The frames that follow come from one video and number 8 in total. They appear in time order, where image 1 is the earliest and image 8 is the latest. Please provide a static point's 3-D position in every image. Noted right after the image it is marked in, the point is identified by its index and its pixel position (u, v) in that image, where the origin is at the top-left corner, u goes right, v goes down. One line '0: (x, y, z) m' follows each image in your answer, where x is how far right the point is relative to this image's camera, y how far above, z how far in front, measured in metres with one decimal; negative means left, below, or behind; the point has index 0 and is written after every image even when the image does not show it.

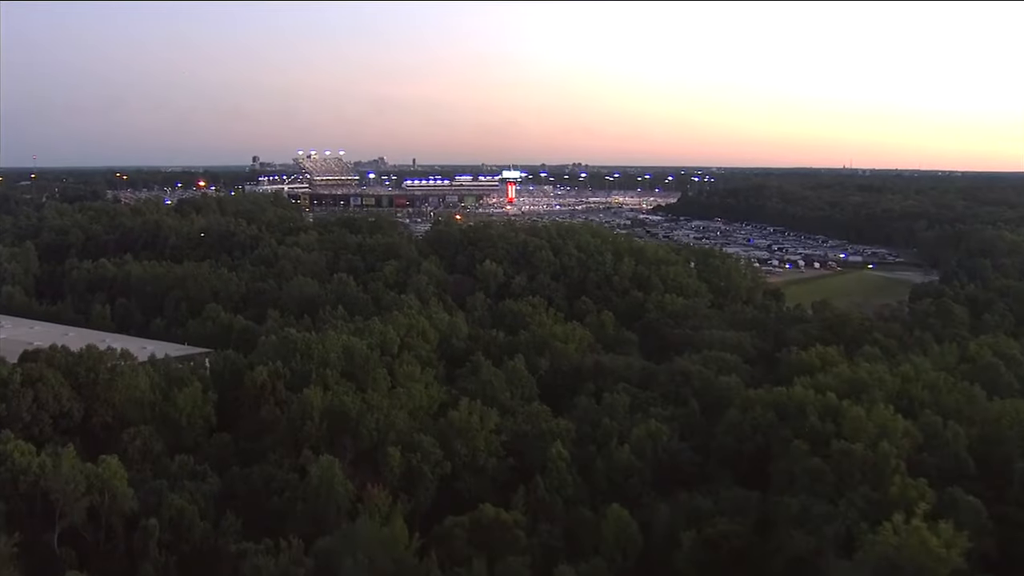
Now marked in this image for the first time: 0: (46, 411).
0: (-10.1, -2.7, +16.3) m
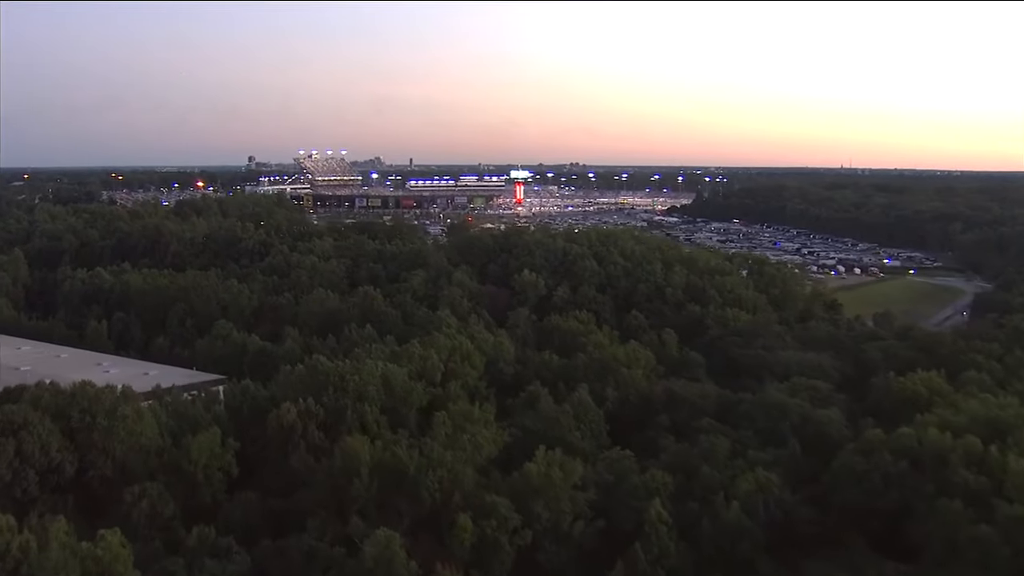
0: (-8.5, -3.2, +13.3) m
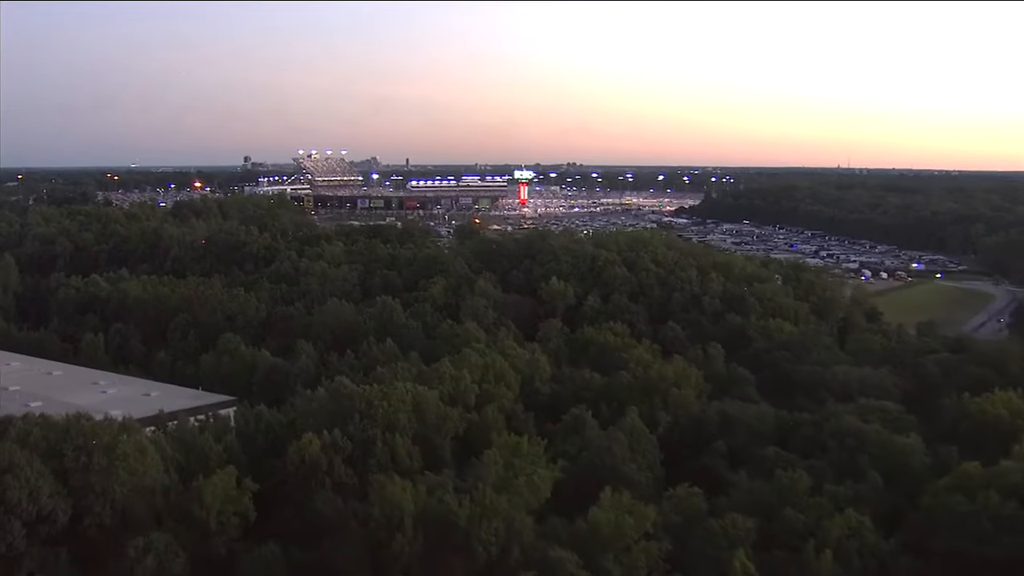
0: (-7.5, -3.5, +11.4) m
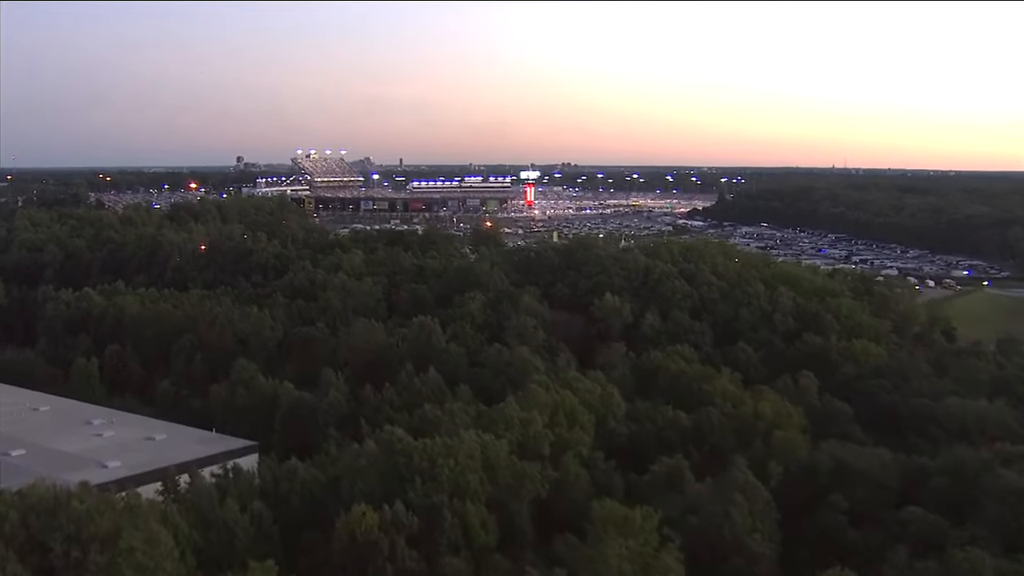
0: (-5.9, -4.0, +8.4) m
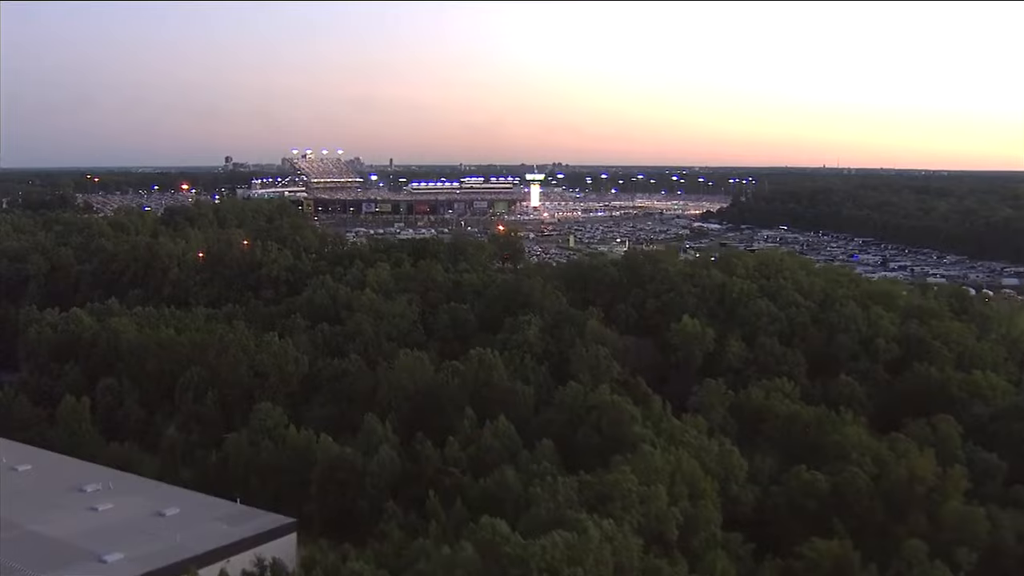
0: (-4.1, -4.6, +5.1) m
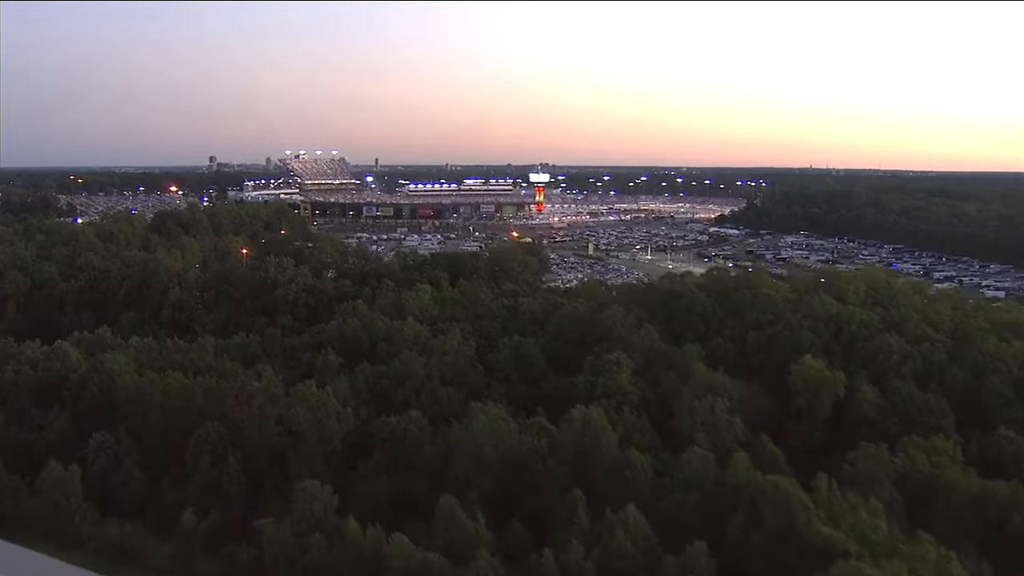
0: (-1.9, -5.3, +1.5) m
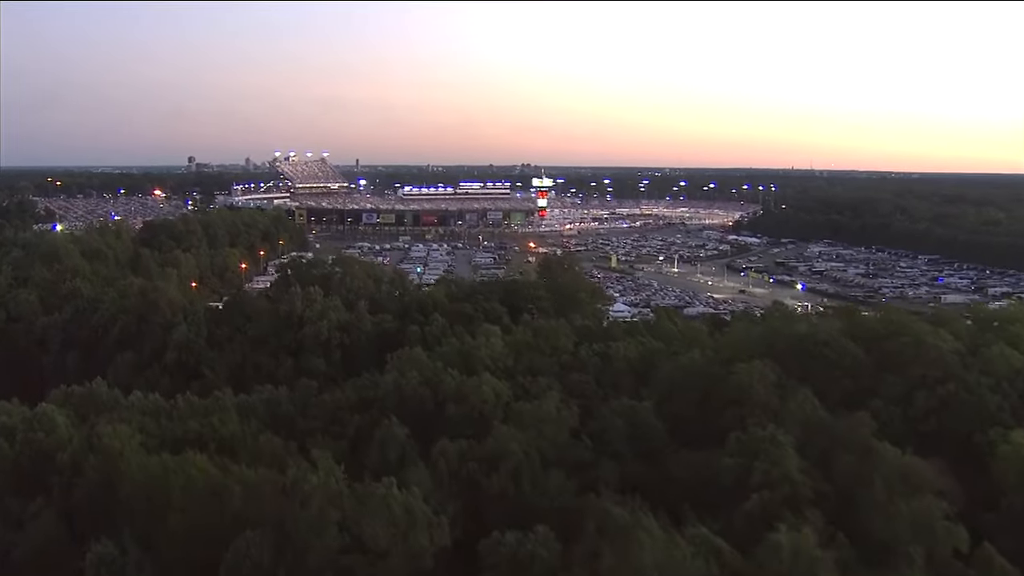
0: (+0.6, -6.3, -2.3) m
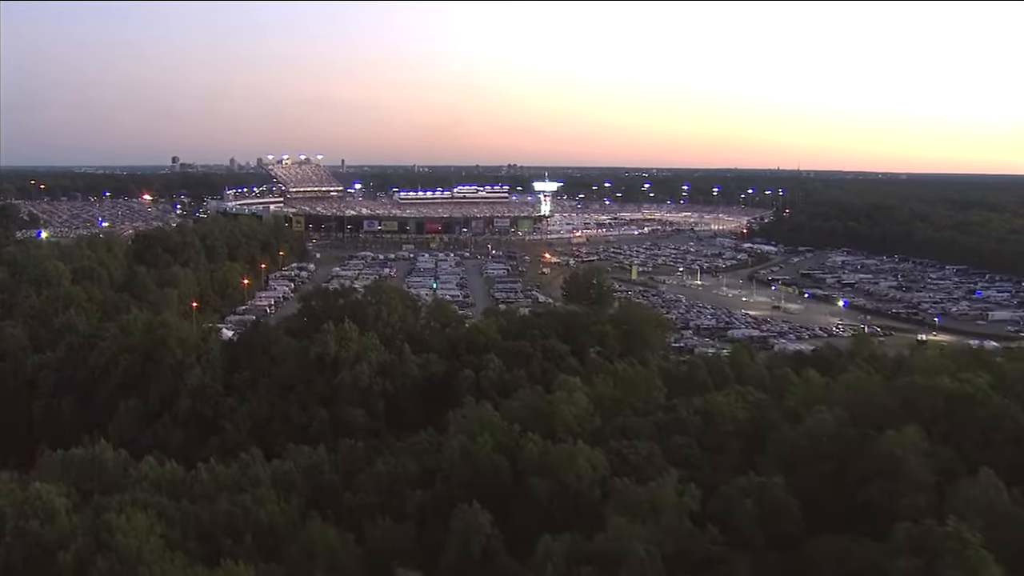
0: (+2.6, -7.1, -4.9) m
